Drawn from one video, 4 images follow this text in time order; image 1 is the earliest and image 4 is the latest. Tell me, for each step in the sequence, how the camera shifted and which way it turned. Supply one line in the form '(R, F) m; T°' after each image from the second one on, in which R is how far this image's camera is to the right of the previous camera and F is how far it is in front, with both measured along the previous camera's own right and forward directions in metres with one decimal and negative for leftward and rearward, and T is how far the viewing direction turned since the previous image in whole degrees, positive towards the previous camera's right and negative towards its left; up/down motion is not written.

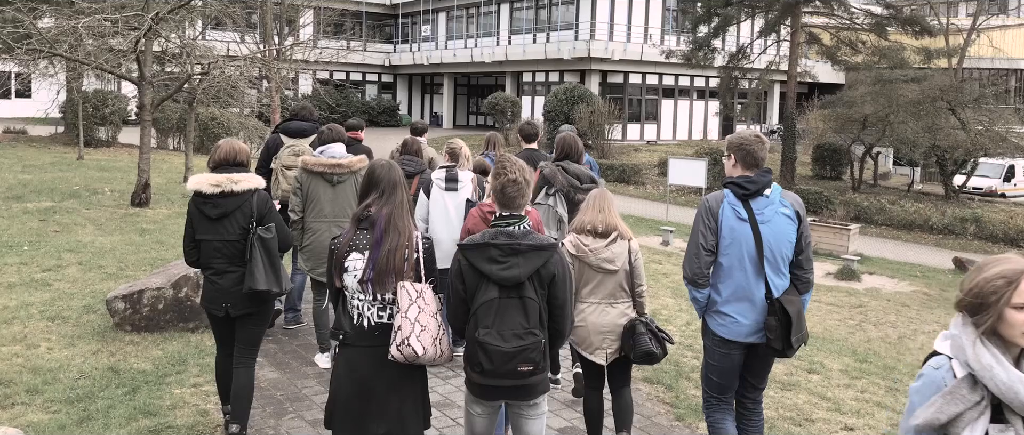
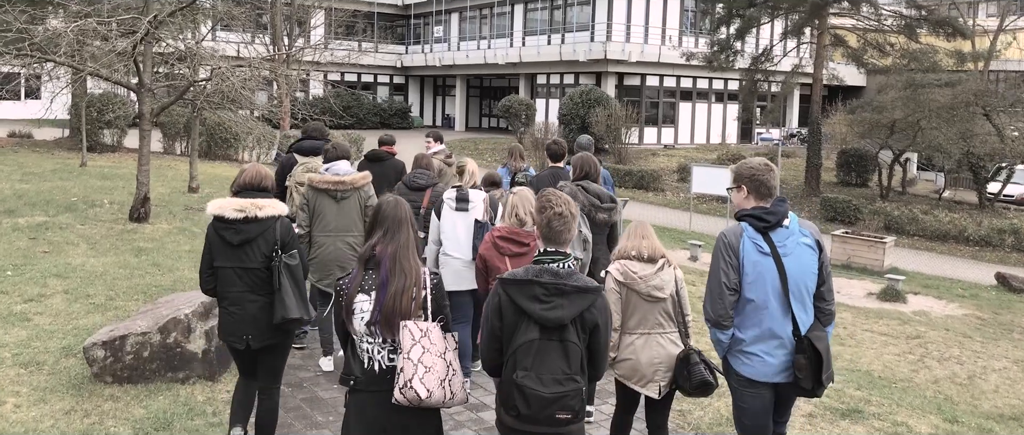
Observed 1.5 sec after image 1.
(-0.2, +0.7) m; -1°
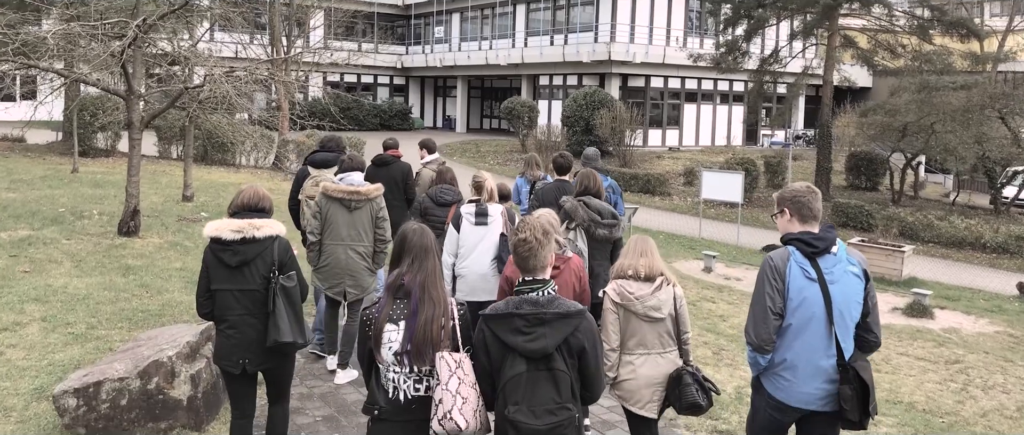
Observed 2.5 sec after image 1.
(-0.1, +0.5) m; 0°
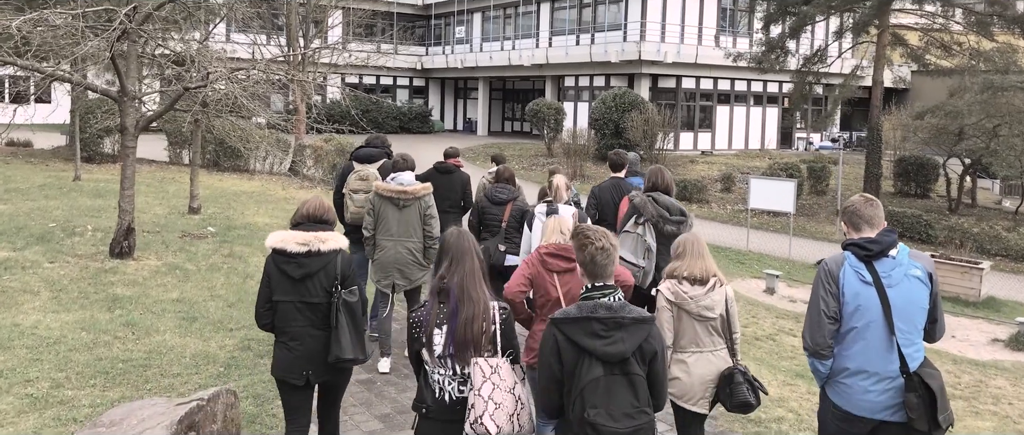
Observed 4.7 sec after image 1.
(-0.3, +1.2) m; -1°
